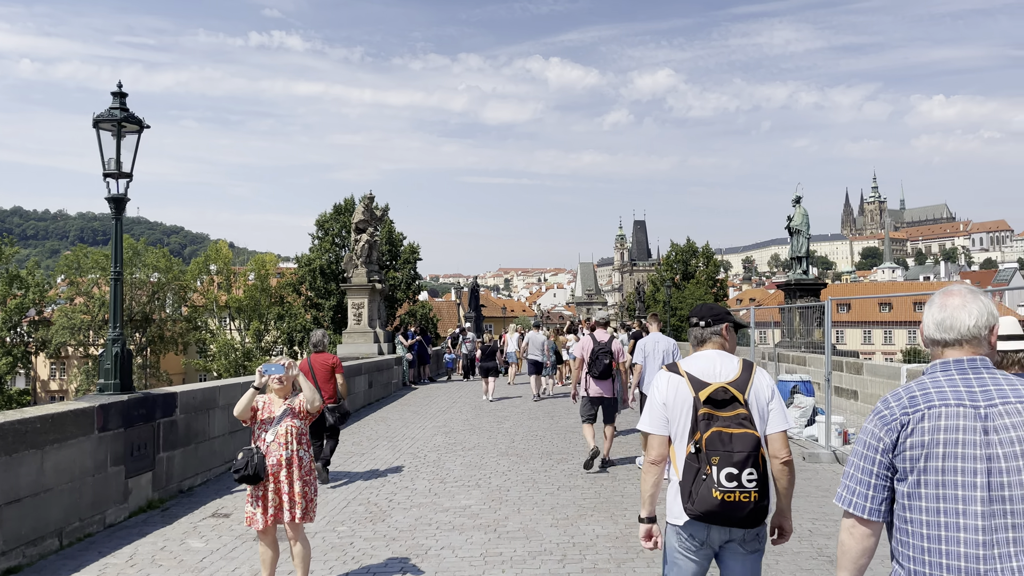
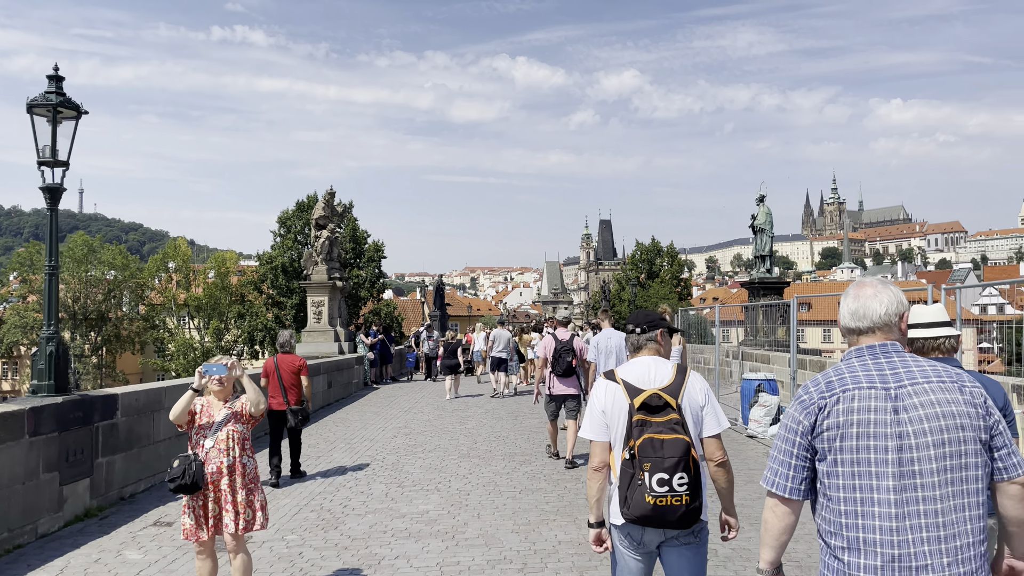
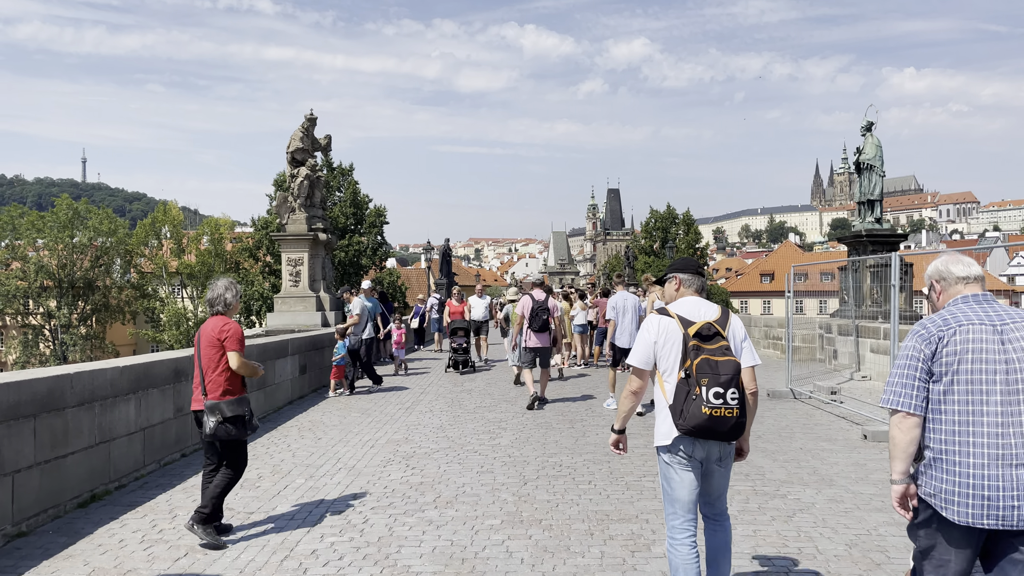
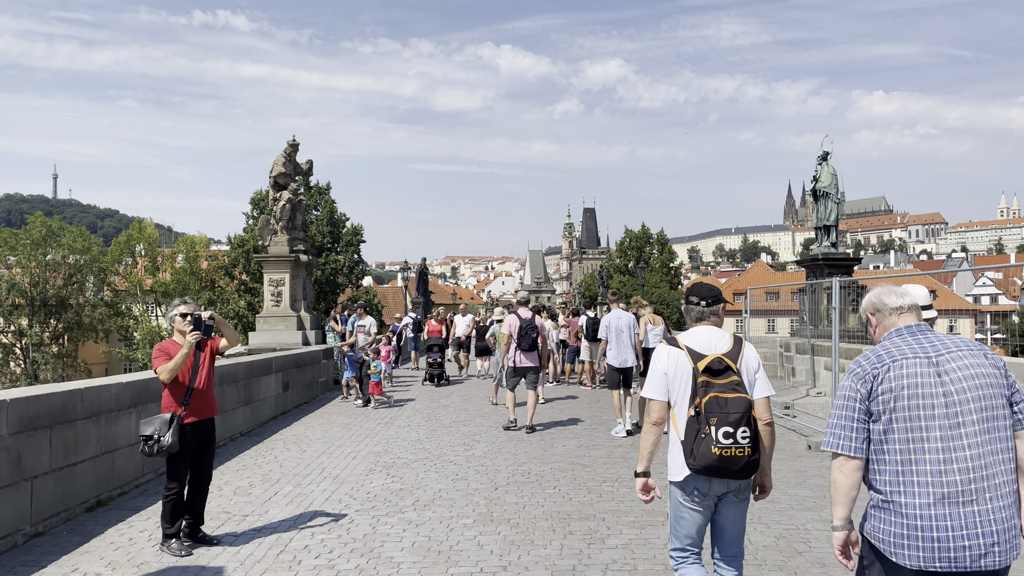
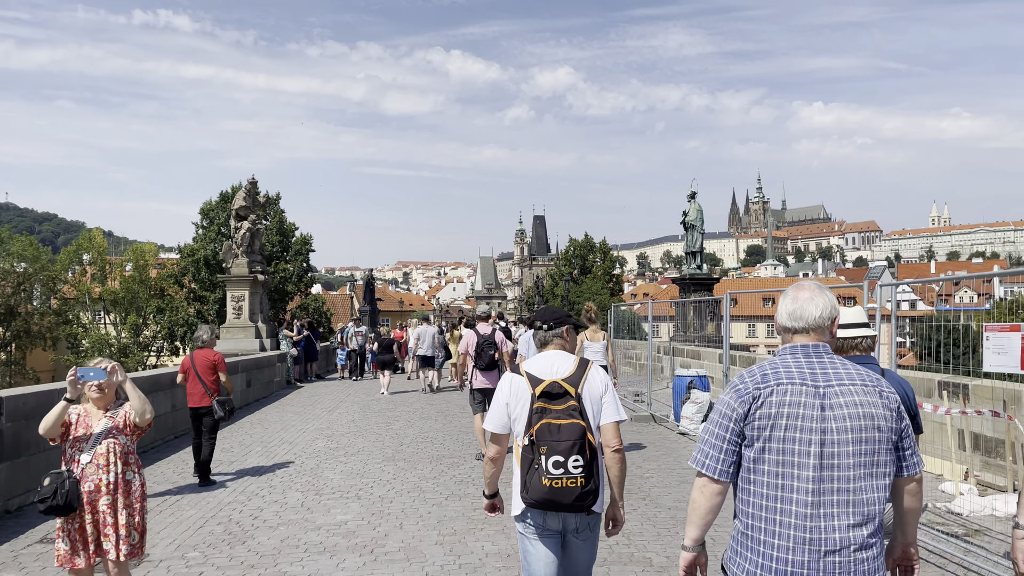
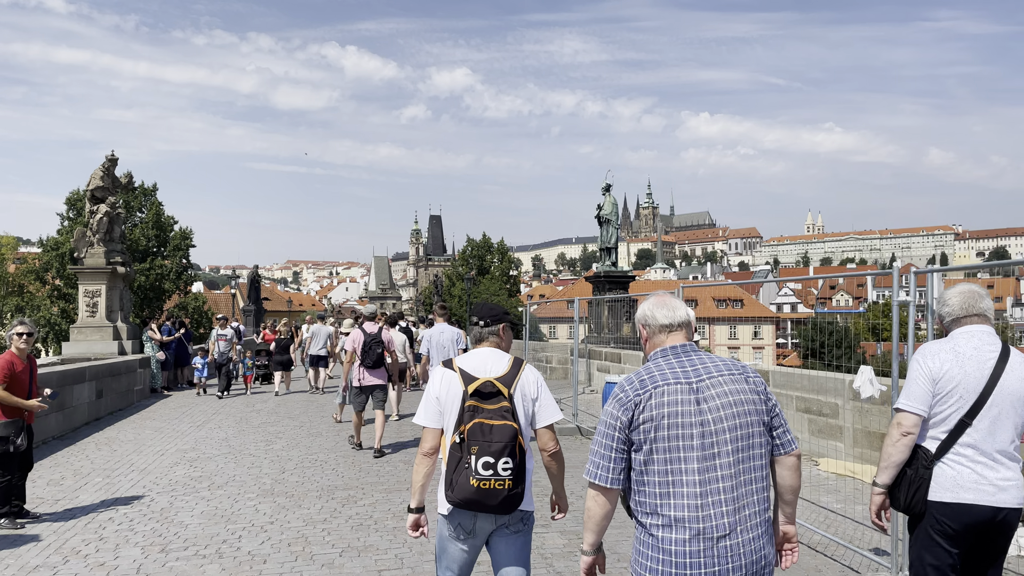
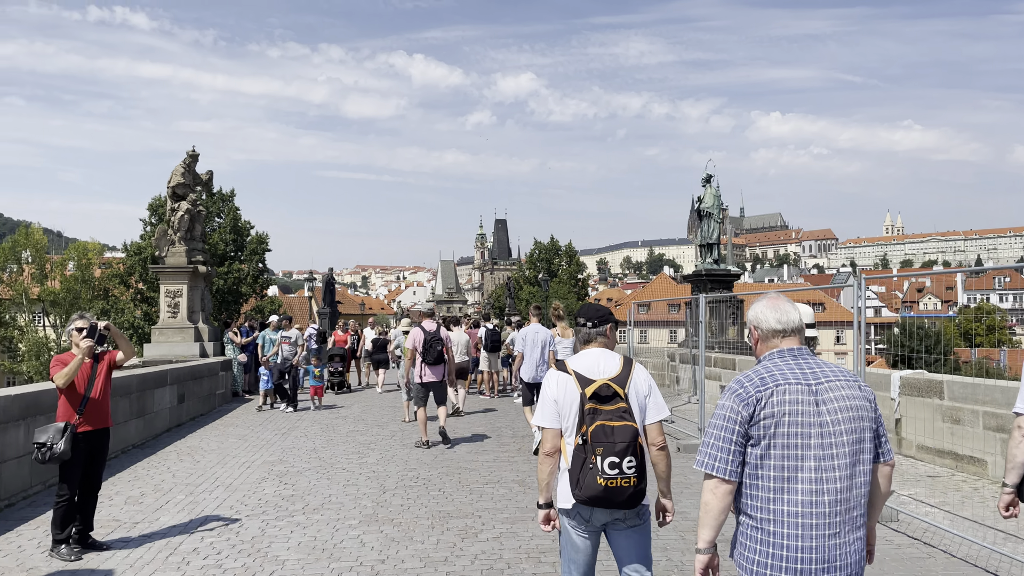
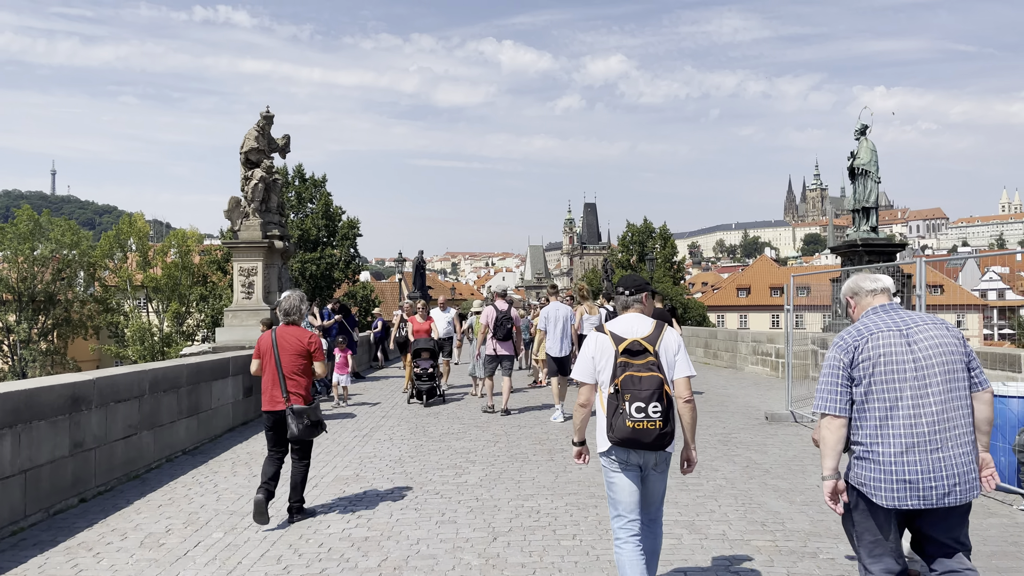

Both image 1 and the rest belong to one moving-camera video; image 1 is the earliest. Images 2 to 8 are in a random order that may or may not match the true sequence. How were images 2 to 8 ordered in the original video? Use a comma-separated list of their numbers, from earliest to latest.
2, 5, 6, 7, 4, 3, 8
